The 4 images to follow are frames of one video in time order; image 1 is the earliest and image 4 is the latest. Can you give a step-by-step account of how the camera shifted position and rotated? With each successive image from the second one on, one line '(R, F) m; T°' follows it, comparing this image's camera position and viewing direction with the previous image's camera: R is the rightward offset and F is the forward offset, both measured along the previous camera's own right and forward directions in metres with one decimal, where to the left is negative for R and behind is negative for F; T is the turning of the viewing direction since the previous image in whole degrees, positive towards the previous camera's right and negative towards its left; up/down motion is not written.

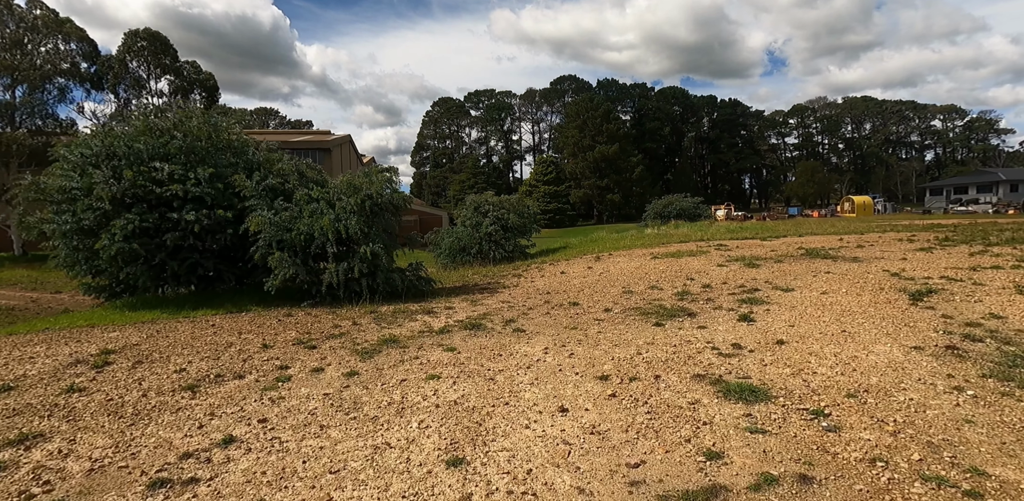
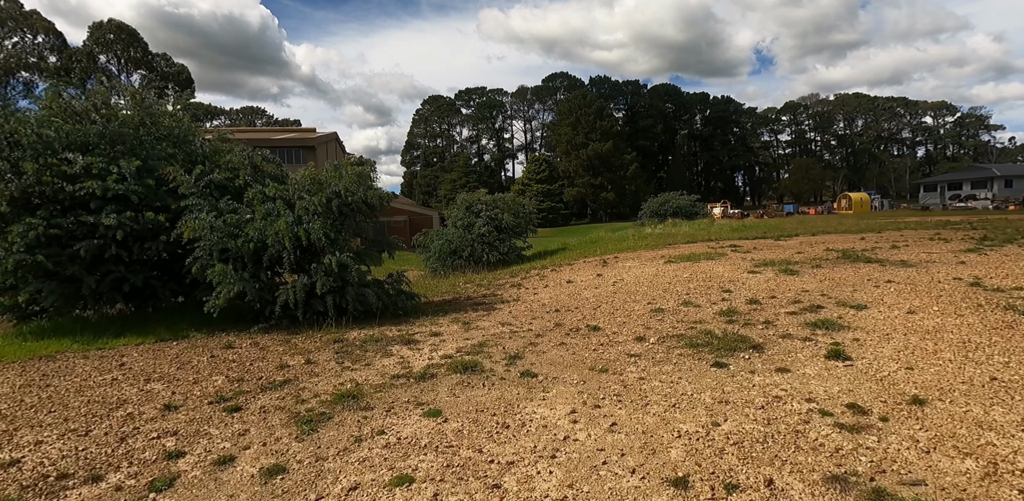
(-0.1, +1.7) m; +1°
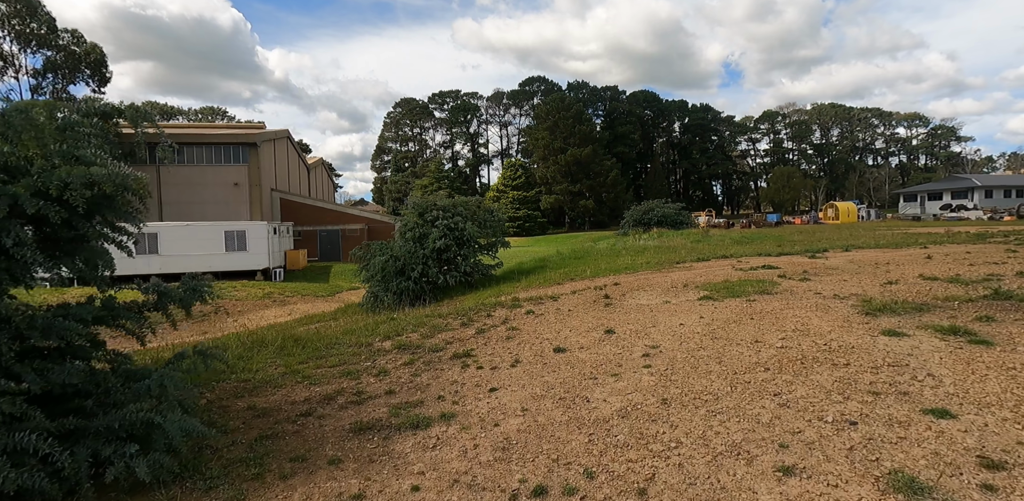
(+0.3, +4.7) m; +2°
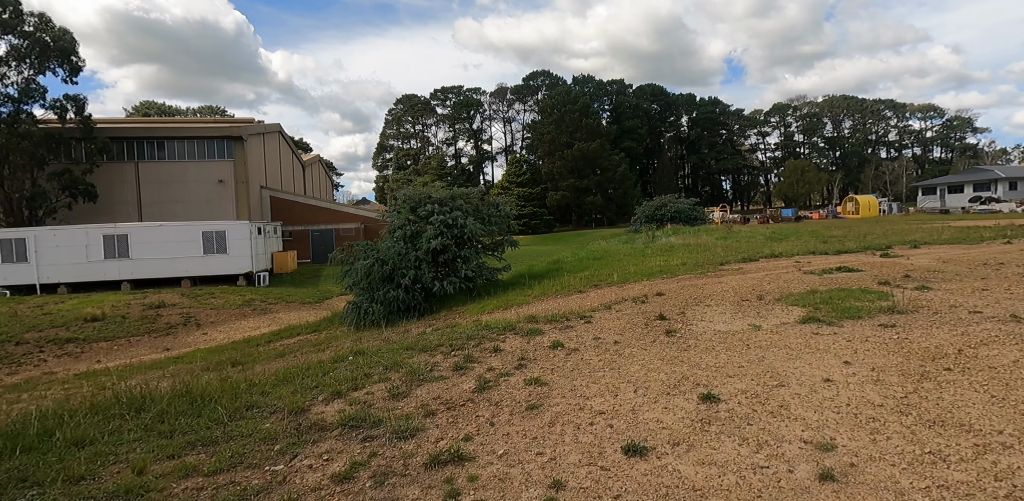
(-0.1, +2.7) m; 0°
